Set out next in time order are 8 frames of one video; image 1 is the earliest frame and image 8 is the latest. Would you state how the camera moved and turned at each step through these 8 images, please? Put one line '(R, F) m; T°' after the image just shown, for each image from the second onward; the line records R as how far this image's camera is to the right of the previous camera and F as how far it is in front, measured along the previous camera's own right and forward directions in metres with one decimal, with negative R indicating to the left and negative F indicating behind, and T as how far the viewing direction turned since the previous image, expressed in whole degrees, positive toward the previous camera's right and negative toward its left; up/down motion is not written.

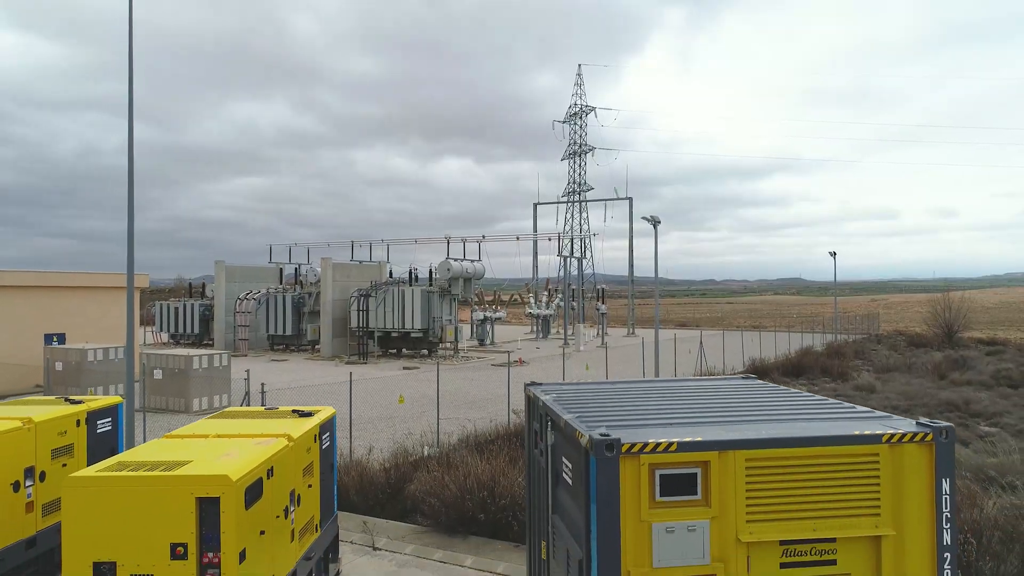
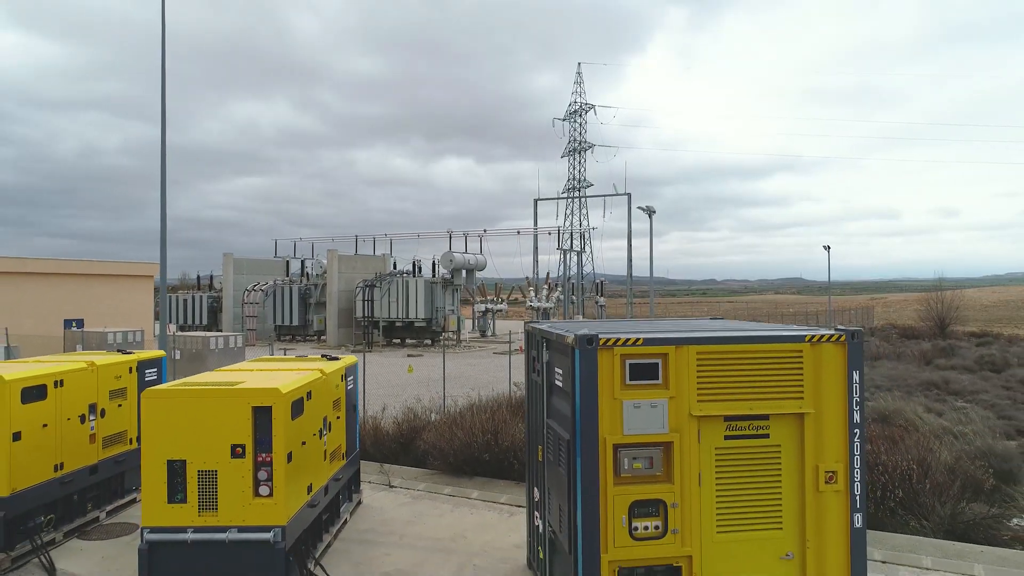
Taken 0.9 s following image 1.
(0.0, -1.1) m; 0°
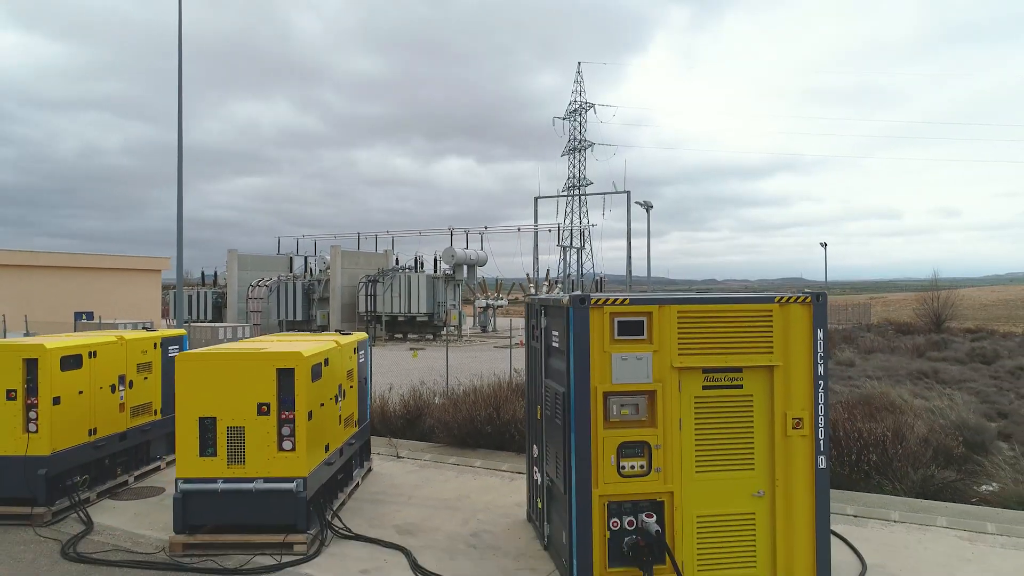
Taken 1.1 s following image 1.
(0.0, -0.6) m; 0°
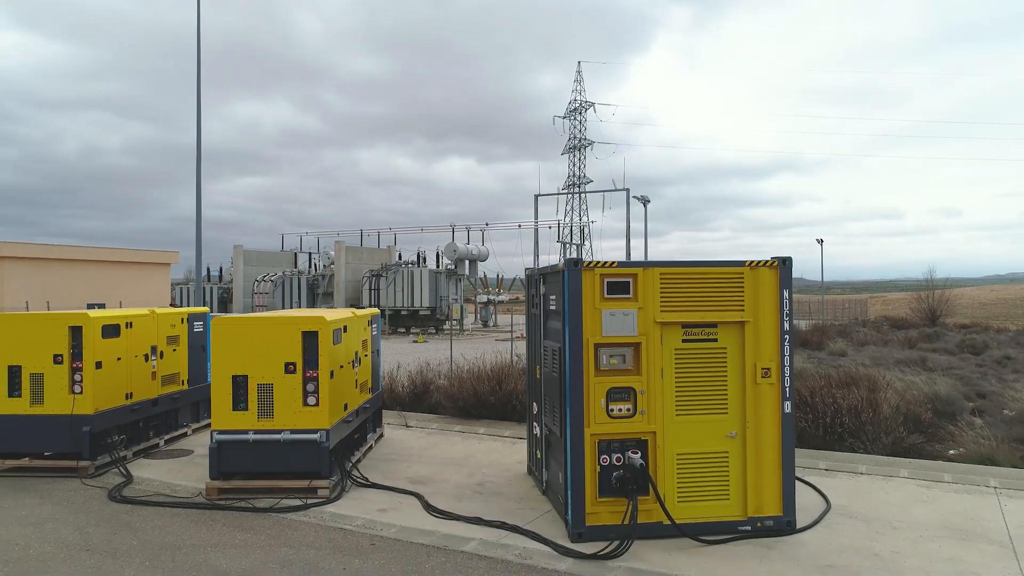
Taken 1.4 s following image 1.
(0.0, -0.8) m; 0°
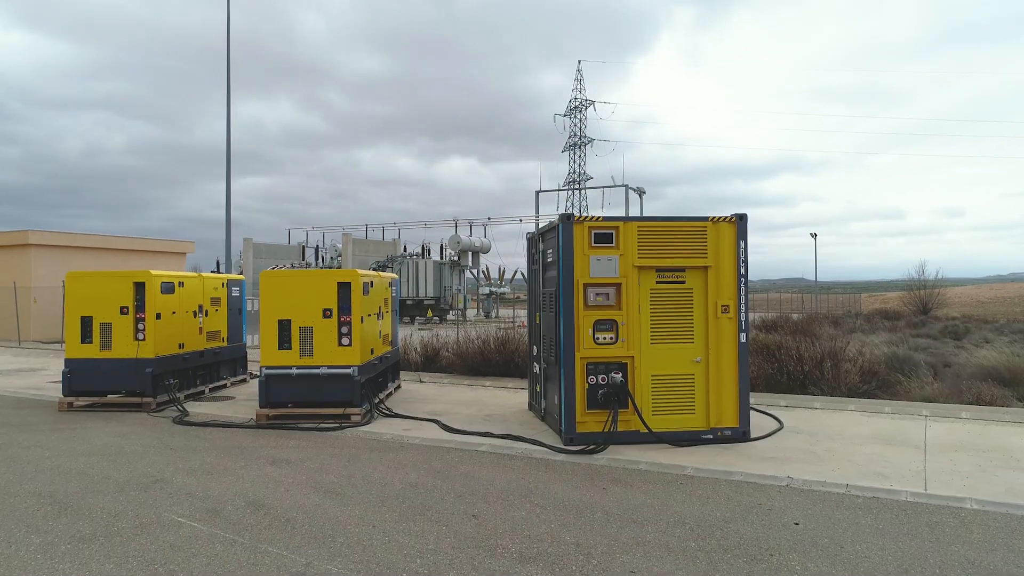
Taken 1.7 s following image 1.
(0.0, -1.4) m; 0°
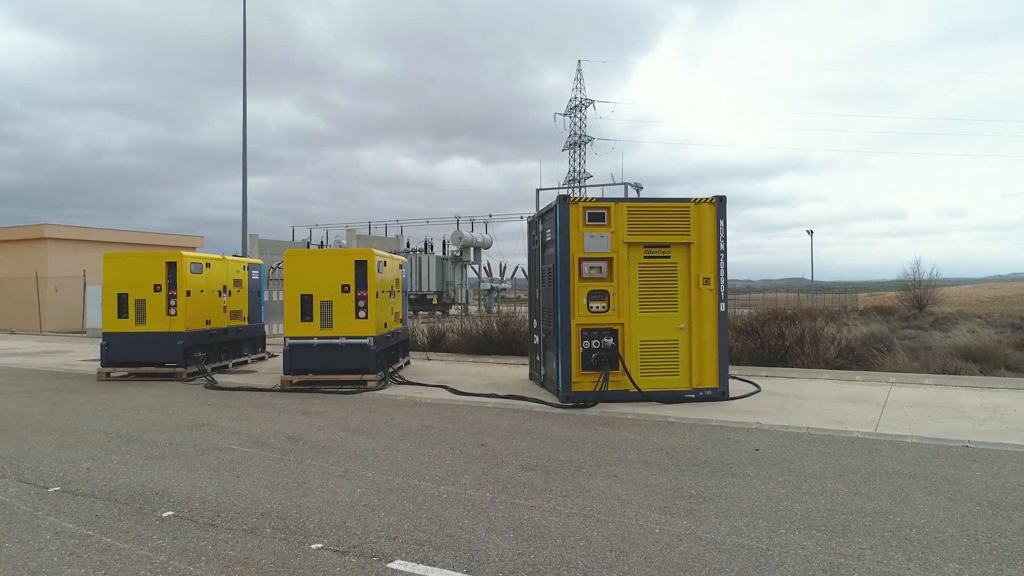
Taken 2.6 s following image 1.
(0.0, -0.9) m; 0°
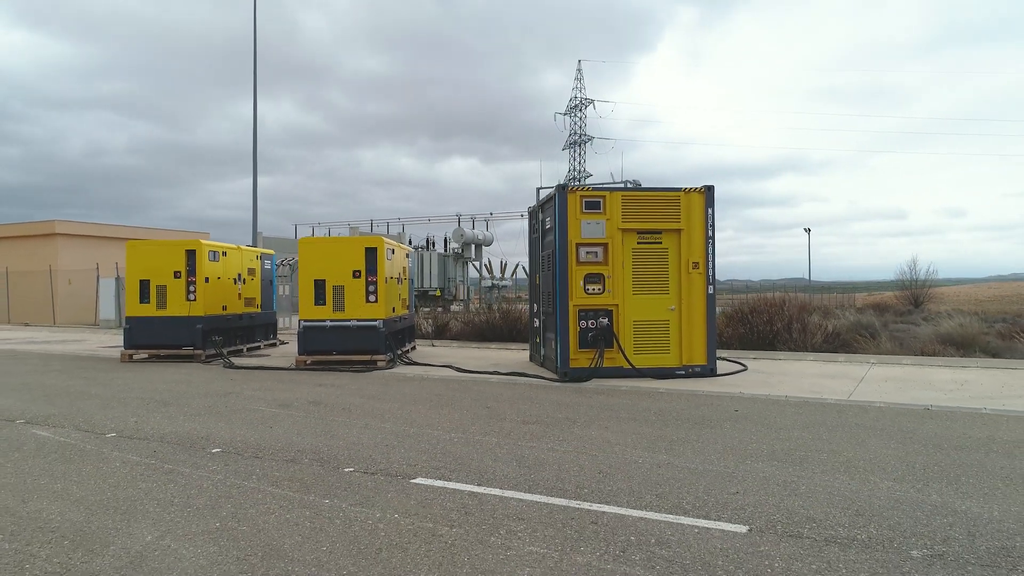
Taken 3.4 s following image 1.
(0.0, -0.6) m; 0°
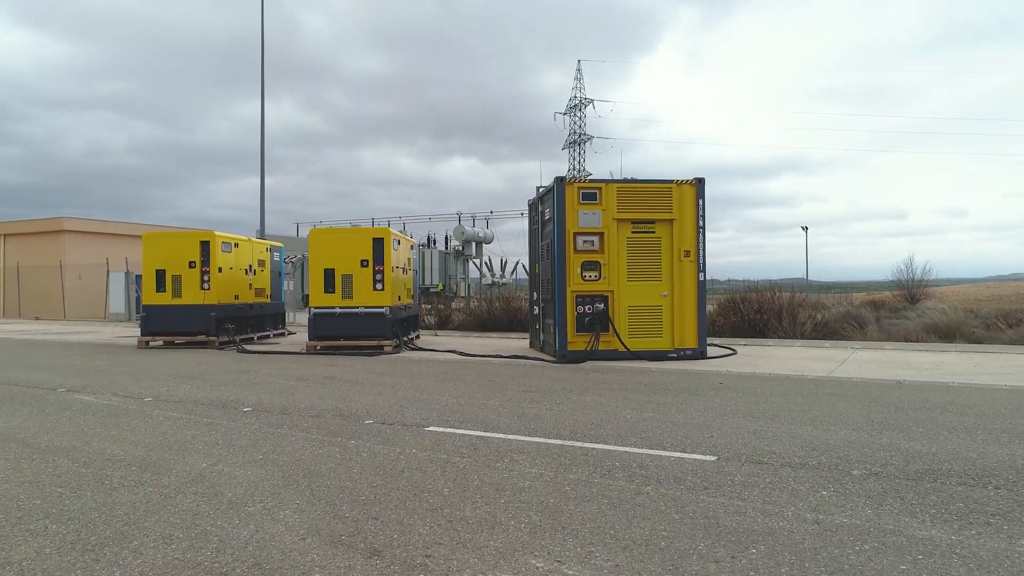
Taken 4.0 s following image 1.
(0.0, -0.5) m; 0°
